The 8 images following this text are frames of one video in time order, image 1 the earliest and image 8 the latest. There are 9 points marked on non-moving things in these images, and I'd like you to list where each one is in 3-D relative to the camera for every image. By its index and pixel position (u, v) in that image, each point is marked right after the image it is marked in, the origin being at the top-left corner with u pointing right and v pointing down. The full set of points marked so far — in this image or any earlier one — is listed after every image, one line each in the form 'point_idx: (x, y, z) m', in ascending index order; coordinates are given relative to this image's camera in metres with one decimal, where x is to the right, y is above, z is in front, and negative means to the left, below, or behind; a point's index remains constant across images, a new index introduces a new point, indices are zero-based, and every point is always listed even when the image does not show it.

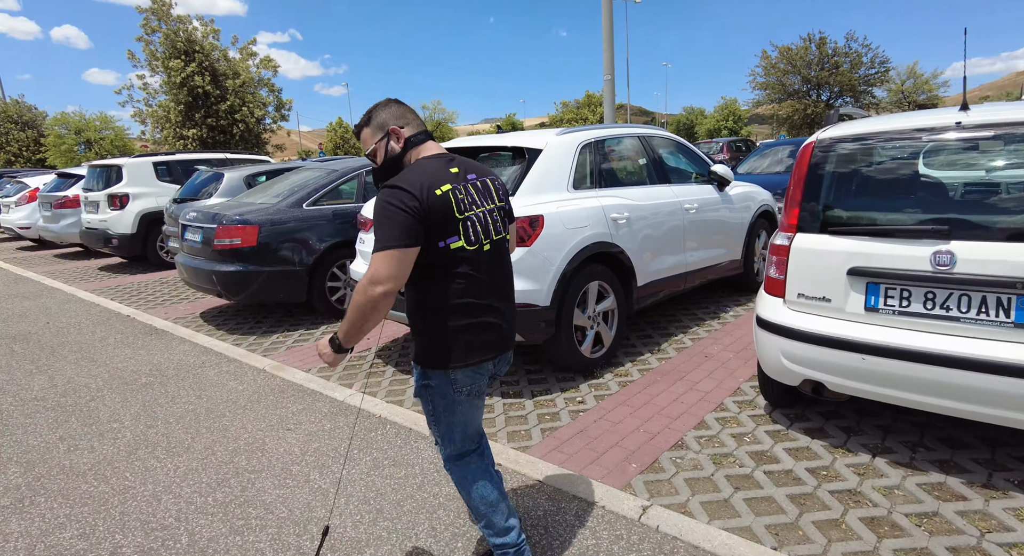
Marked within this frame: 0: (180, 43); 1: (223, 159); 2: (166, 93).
0: (-8.4, +6.0, +14.7) m
1: (-4.9, +2.0, +9.9) m
2: (-9.1, +4.9, +15.2) m
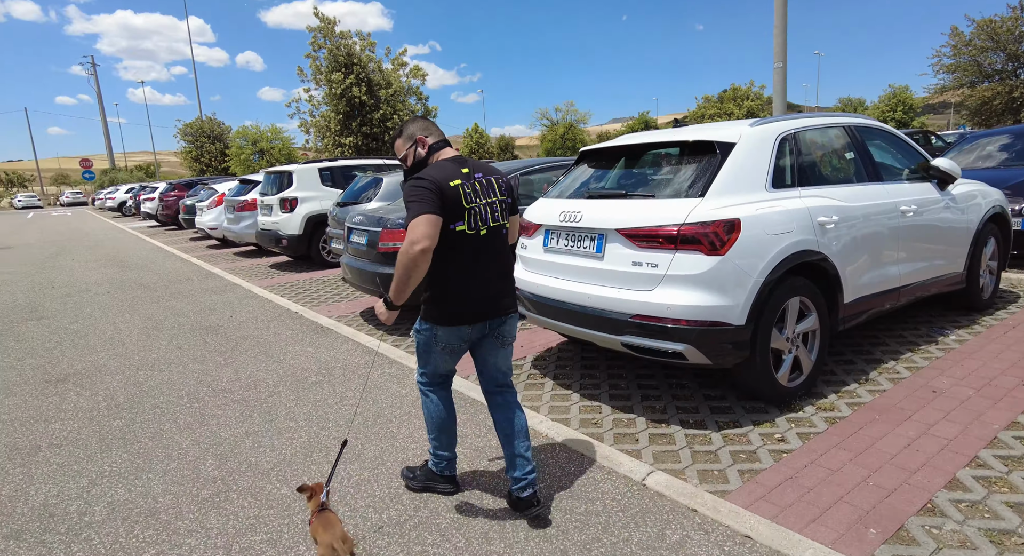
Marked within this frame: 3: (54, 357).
0: (-4.6, +6.0, +15.8) m
1: (-2.4, +2.0, +10.4) m
2: (-5.3, +4.9, +16.5) m
3: (-4.3, -0.7, +5.5) m
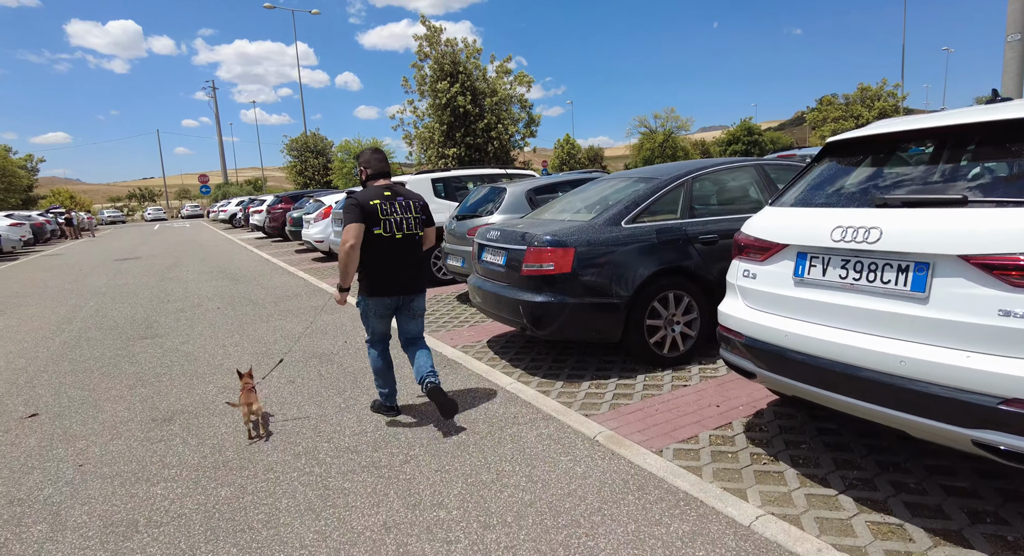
0: (-1.7, +5.7, +15.4) m
1: (-0.3, +1.7, +9.6) m
2: (-2.3, +4.5, +16.1) m
3: (-3.0, -0.9, +4.9) m
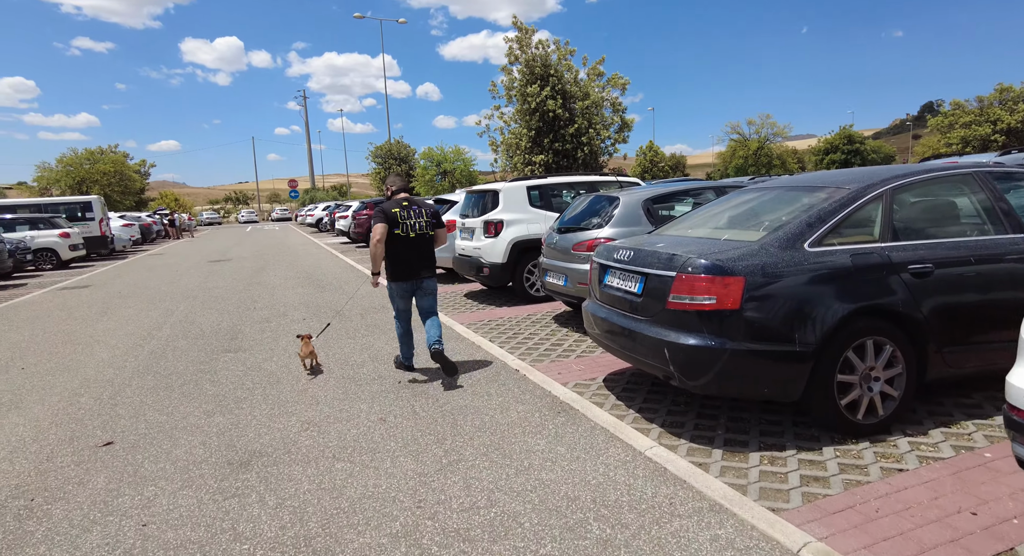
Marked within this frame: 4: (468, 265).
0: (+0.7, +5.3, +14.7) m
1: (+1.2, +1.4, +8.8) m
2: (+0.2, +4.2, +15.5) m
3: (-2.0, -1.1, +4.4) m
4: (-0.6, +0.2, +8.5) m
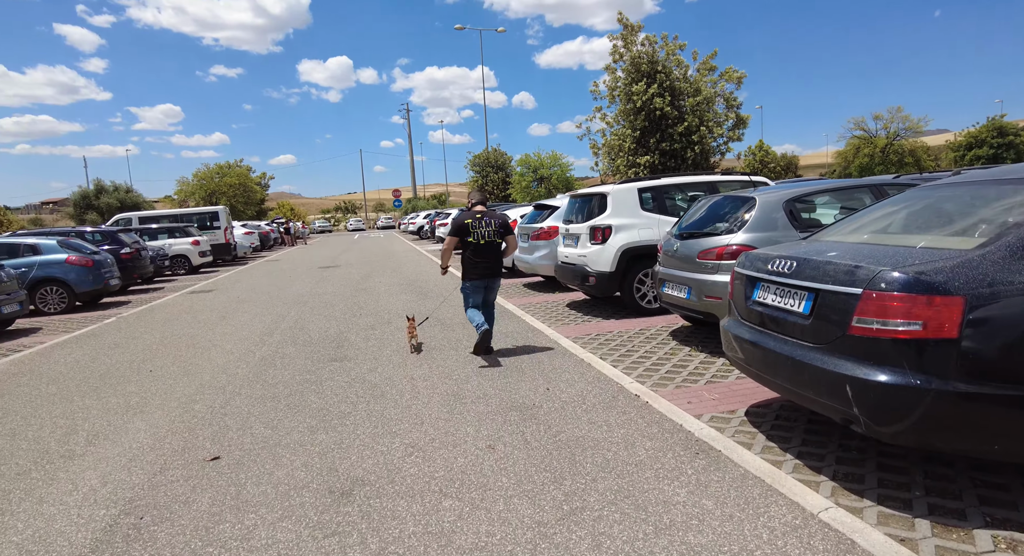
0: (+3.2, +5.1, +14.0) m
1: (+2.8, +1.3, +8.0) m
2: (+2.8, +4.0, +14.8) m
3: (-1.2, -1.1, +4.2) m
4: (+0.8, +0.1, +7.9) m
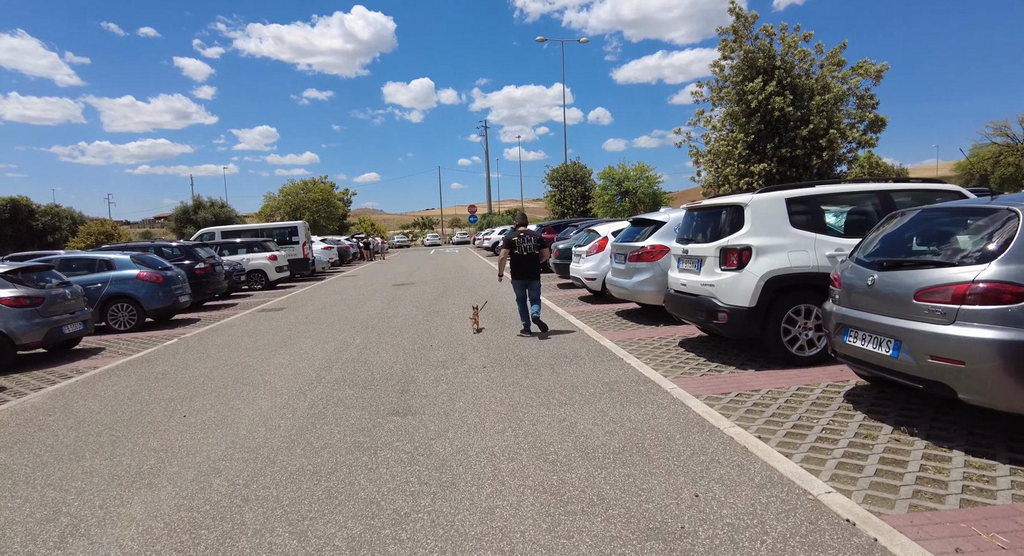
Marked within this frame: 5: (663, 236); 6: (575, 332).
0: (+5.2, +4.5, +12.1) m
1: (+3.9, +0.9, +6.1) m
2: (+4.9, +3.4, +12.9) m
3: (-0.5, -1.4, +2.8) m
4: (+2.0, -0.3, +6.3) m
5: (+2.3, +0.6, +8.8) m
6: (+1.0, -0.8, +8.7) m
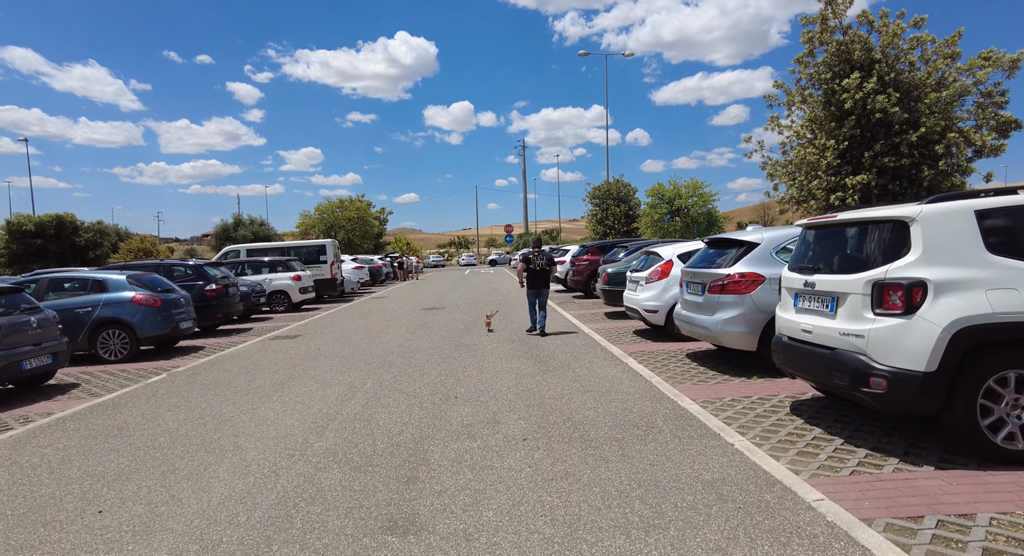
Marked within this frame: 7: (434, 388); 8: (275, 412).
0: (+6.0, +3.9, +10.1) m
1: (+4.3, +0.5, +4.1) m
2: (+5.8, +2.8, +10.9) m
3: (-0.3, -1.6, +1.0) m
4: (+2.4, -0.7, +4.4) m
5: (+2.9, +0.2, +6.9) m
6: (+1.5, -1.2, +6.8) m
7: (-0.9, -1.3, +6.9) m
8: (-2.6, -1.5, +6.4) m
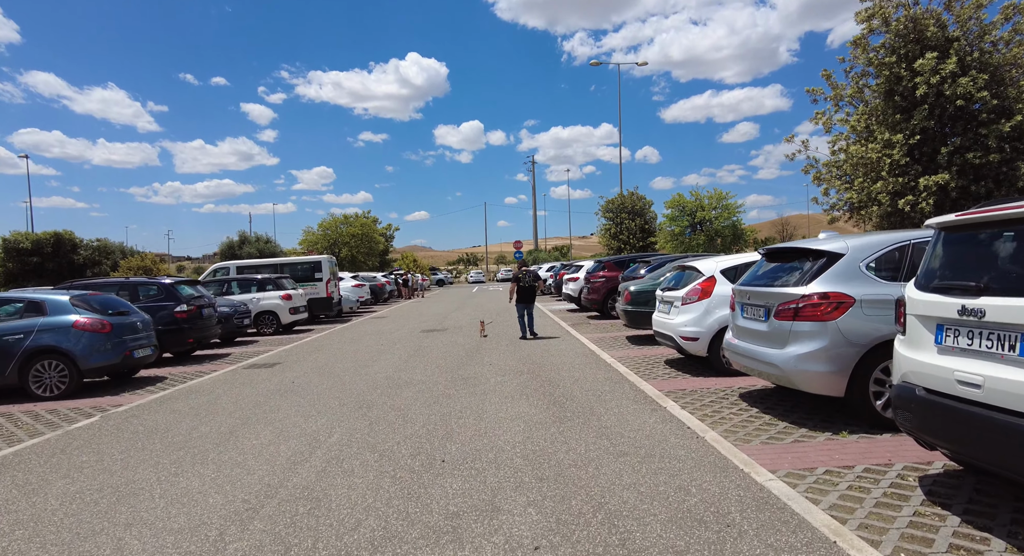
0: (+6.1, +3.7, +8.5) m
1: (+4.4, +0.4, +2.5) m
2: (+5.9, +2.5, +9.3) m
3: (-0.4, -1.6, -0.7) m
4: (+2.4, -0.8, +2.7) m
5: (+3.0, 0.0, +5.3) m
6: (+1.6, -1.4, +5.2) m
7: (-0.9, -1.5, +5.2) m
8: (-2.6, -1.7, +4.8) m
